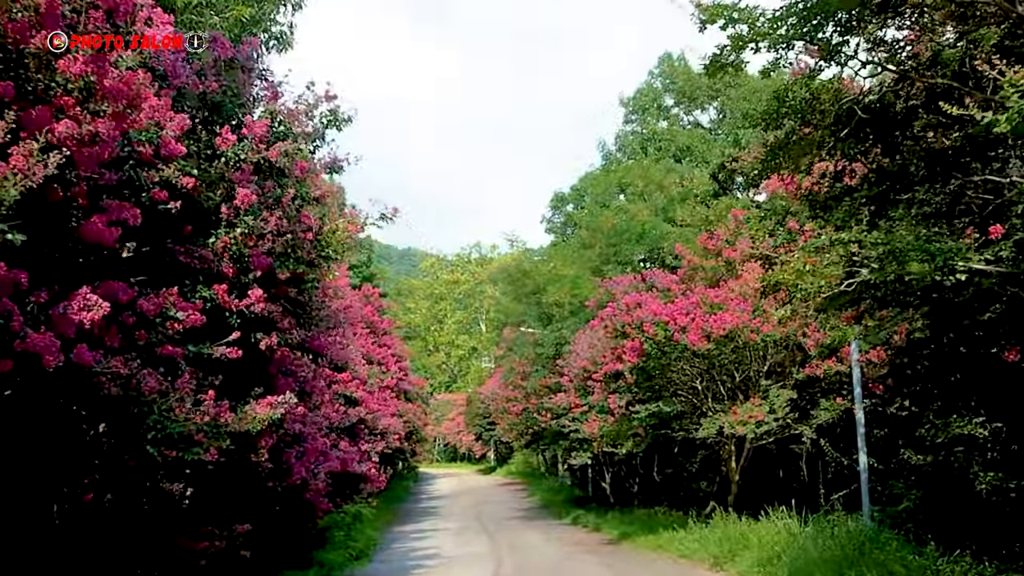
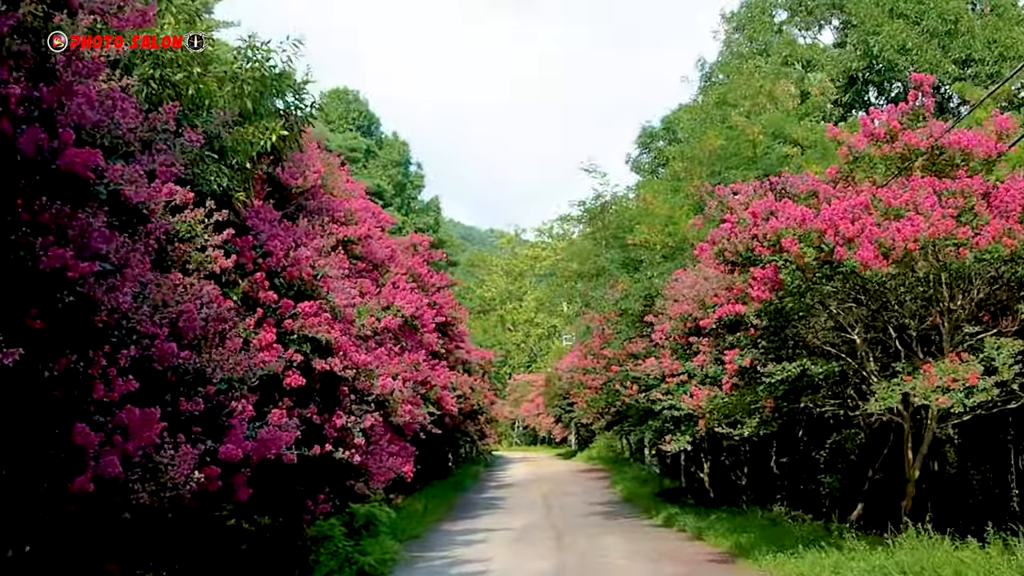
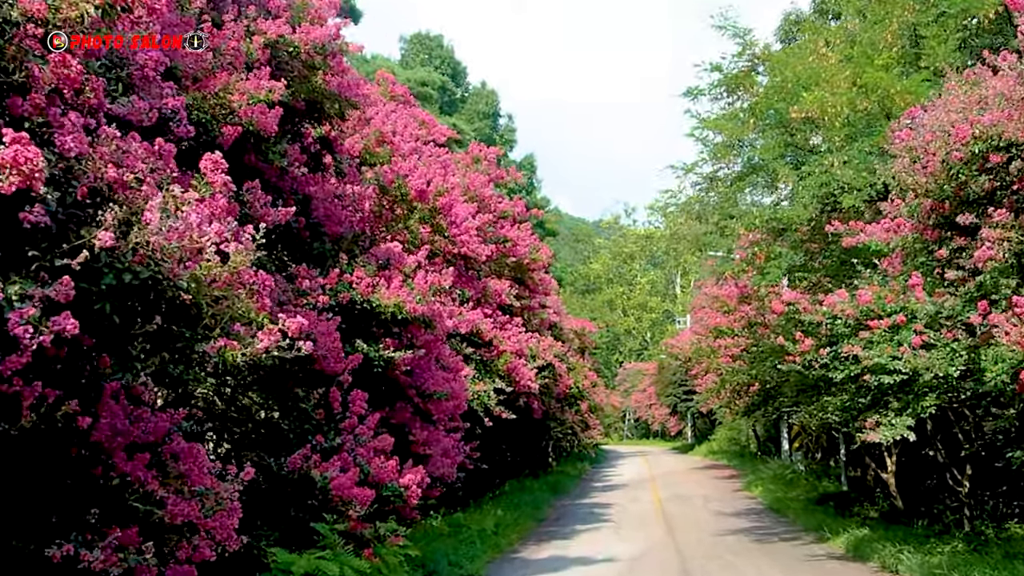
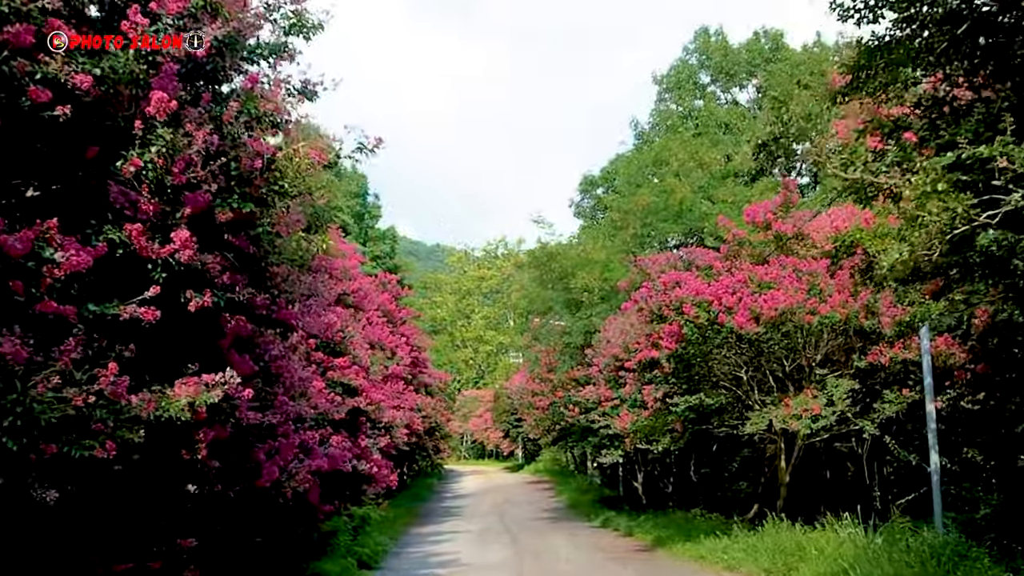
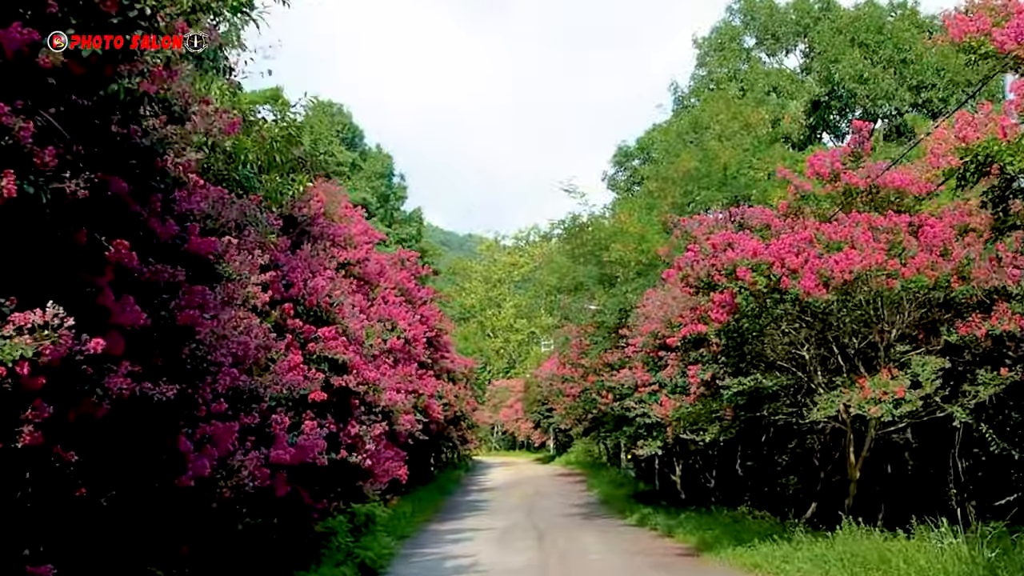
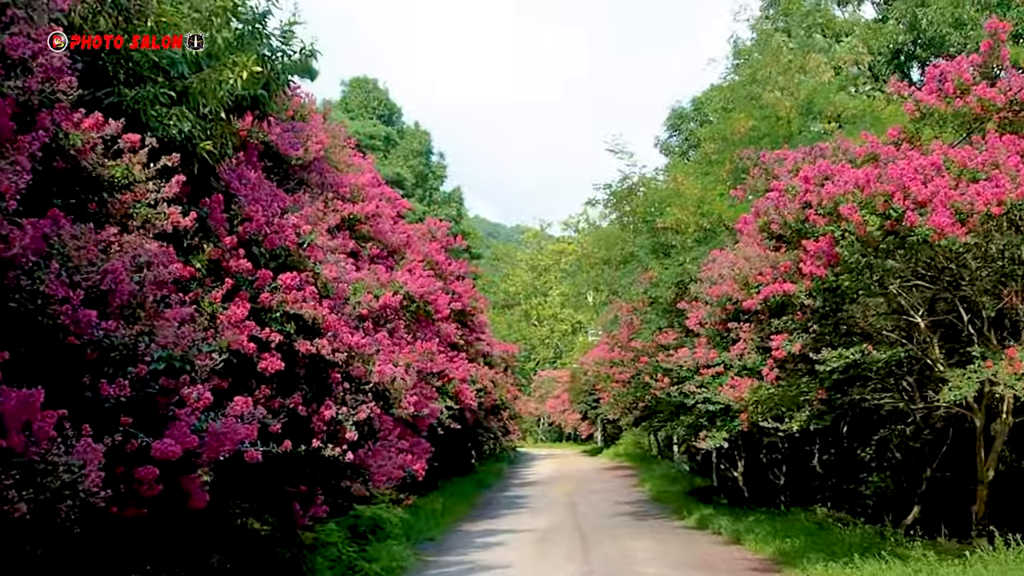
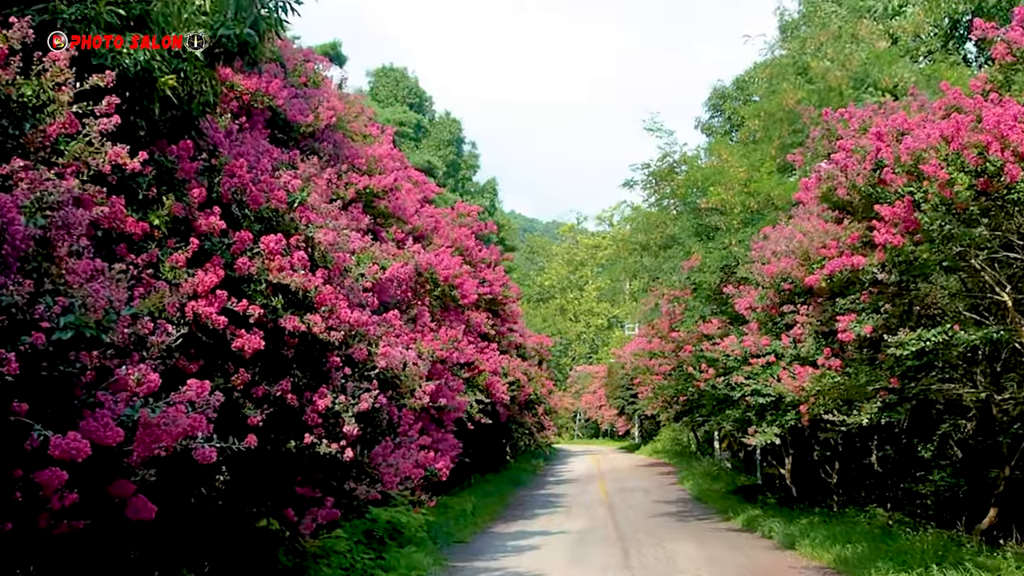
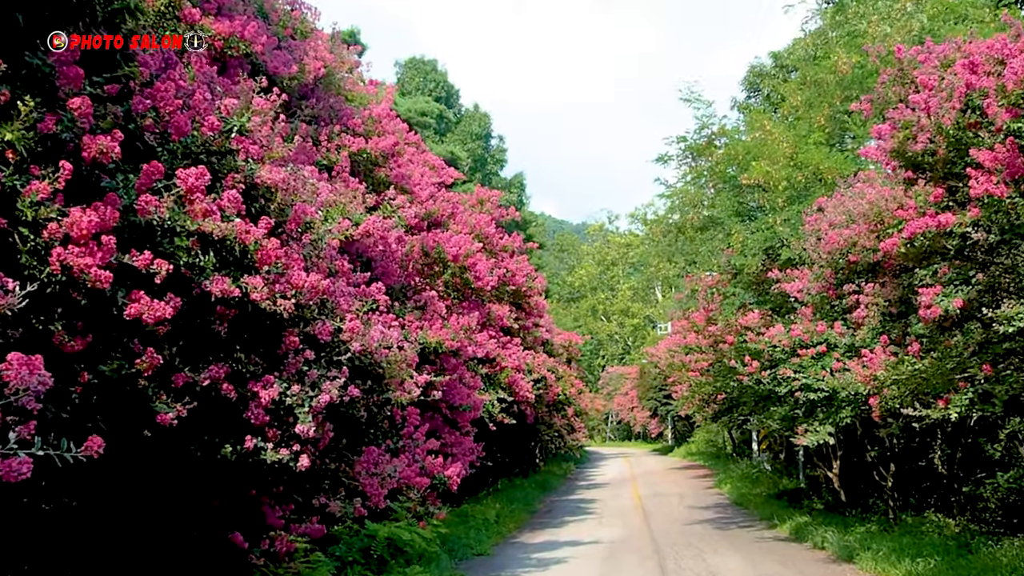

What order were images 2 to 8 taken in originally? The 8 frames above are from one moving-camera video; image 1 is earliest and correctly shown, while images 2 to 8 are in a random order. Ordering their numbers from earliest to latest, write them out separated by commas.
4, 5, 2, 6, 7, 8, 3
